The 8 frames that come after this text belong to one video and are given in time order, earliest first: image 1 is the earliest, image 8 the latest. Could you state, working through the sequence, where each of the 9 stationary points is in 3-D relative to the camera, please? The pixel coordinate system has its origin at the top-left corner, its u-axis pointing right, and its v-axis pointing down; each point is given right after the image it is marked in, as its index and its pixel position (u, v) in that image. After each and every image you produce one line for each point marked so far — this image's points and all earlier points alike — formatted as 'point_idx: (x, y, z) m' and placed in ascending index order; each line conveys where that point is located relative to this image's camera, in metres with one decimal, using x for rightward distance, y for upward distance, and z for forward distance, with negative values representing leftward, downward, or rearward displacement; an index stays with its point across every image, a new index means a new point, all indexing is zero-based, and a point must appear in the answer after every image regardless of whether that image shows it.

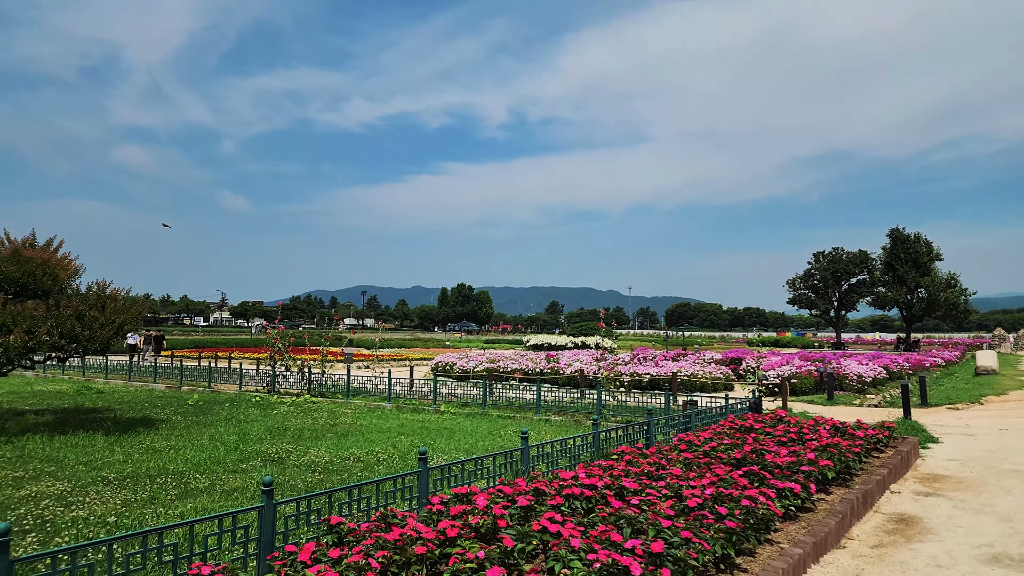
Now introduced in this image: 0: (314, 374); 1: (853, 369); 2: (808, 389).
0: (-5.4, -2.3, +16.4) m
1: (+9.6, -2.3, +17.0) m
2: (+8.1, -2.8, +16.6) m
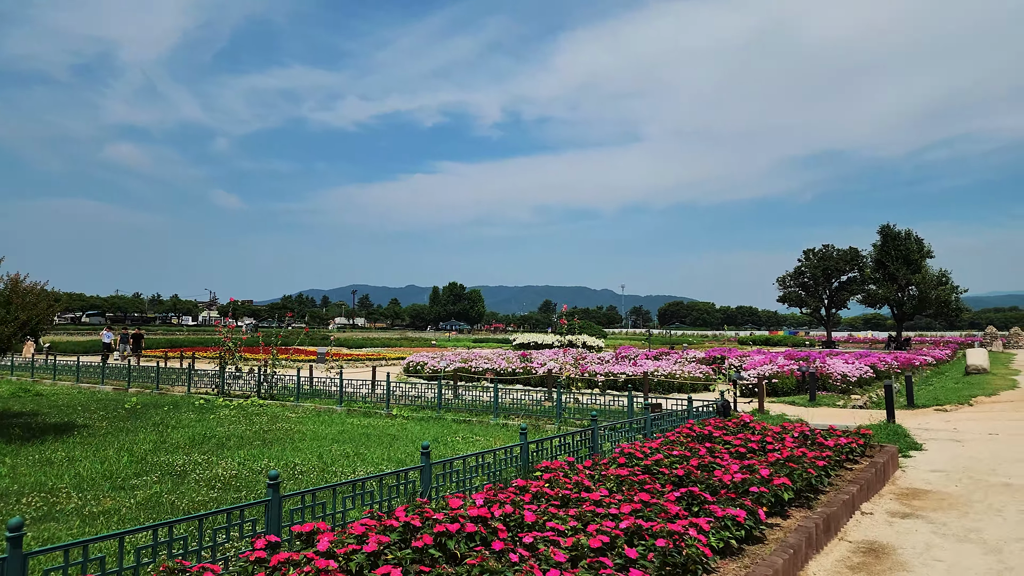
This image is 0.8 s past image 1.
0: (-6.3, -2.2, +15.4) m
1: (+8.7, -2.2, +16.2) m
2: (+7.3, -2.7, +15.8) m
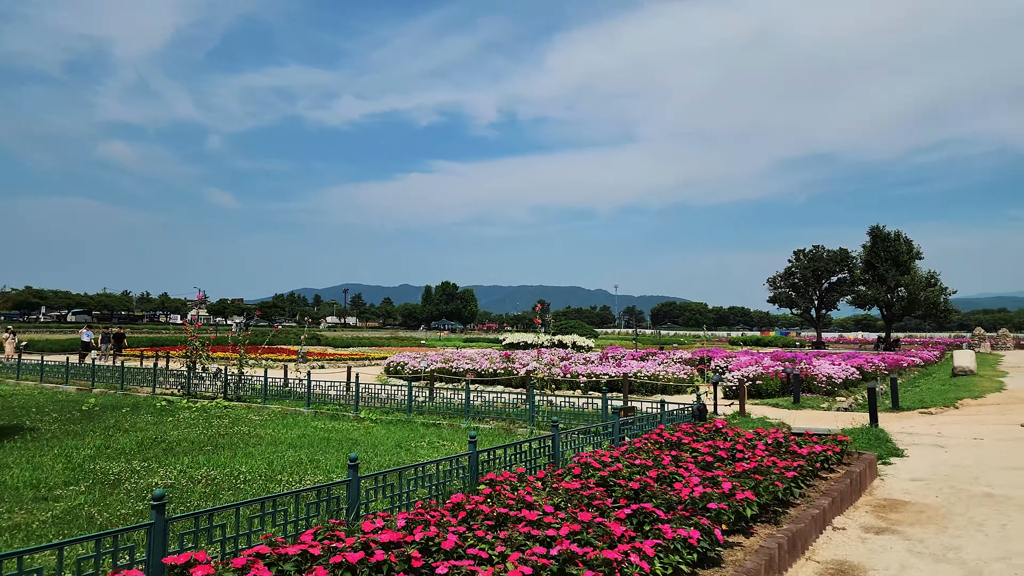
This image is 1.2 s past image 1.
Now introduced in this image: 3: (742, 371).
0: (-6.9, -2.1, +14.9) m
1: (+8.1, -2.2, +15.8) m
2: (+6.7, -2.7, +15.4) m
3: (+6.0, -2.2, +15.7) m
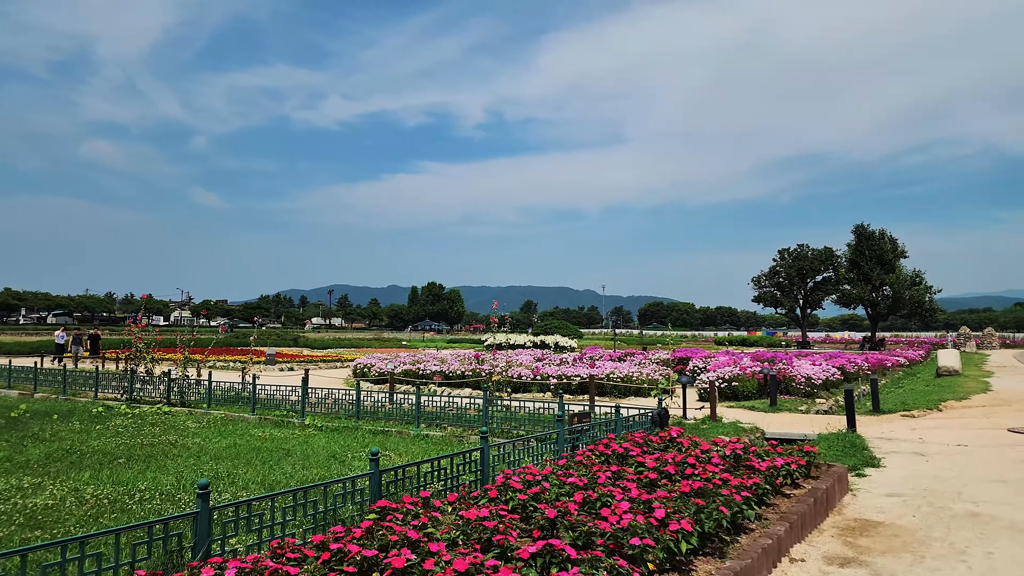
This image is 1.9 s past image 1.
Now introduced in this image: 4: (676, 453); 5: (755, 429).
0: (-7.7, -2.1, +14.0) m
1: (+7.3, -2.1, +15.2) m
2: (+5.8, -2.6, +14.8) m
3: (+5.1, -2.1, +15.1) m
4: (+1.5, -1.5, +5.6) m
5: (+4.3, -2.5, +10.8) m
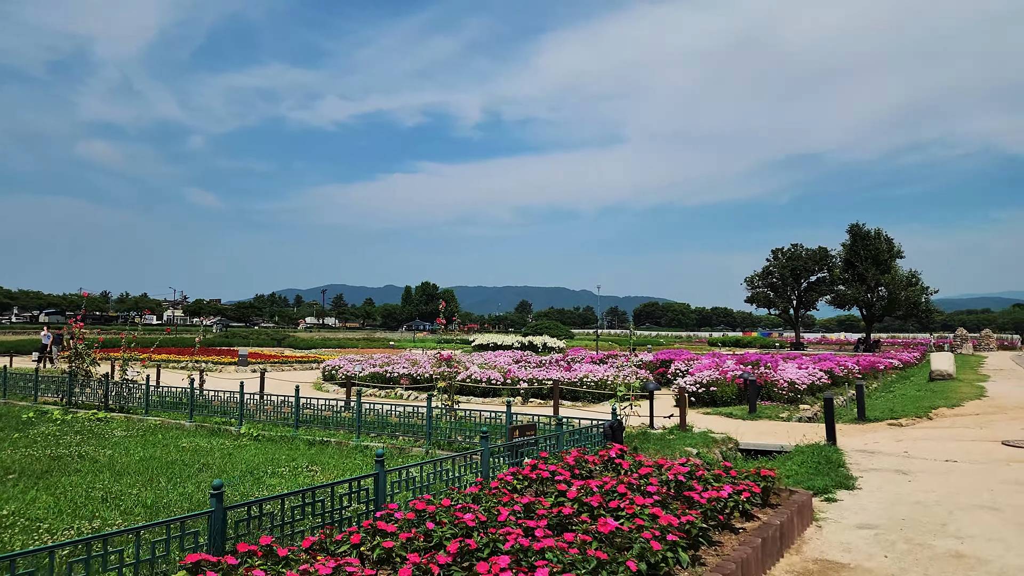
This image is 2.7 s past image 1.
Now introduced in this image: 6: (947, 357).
0: (-8.5, -2.0, +13.2) m
1: (+6.5, -2.1, +14.4) m
2: (+5.0, -2.6, +13.9) m
3: (+4.3, -2.1, +14.3) m
4: (+0.8, -1.5, +4.8) m
5: (+3.6, -2.5, +10.0) m
6: (+14.2, -2.2, +19.7) m
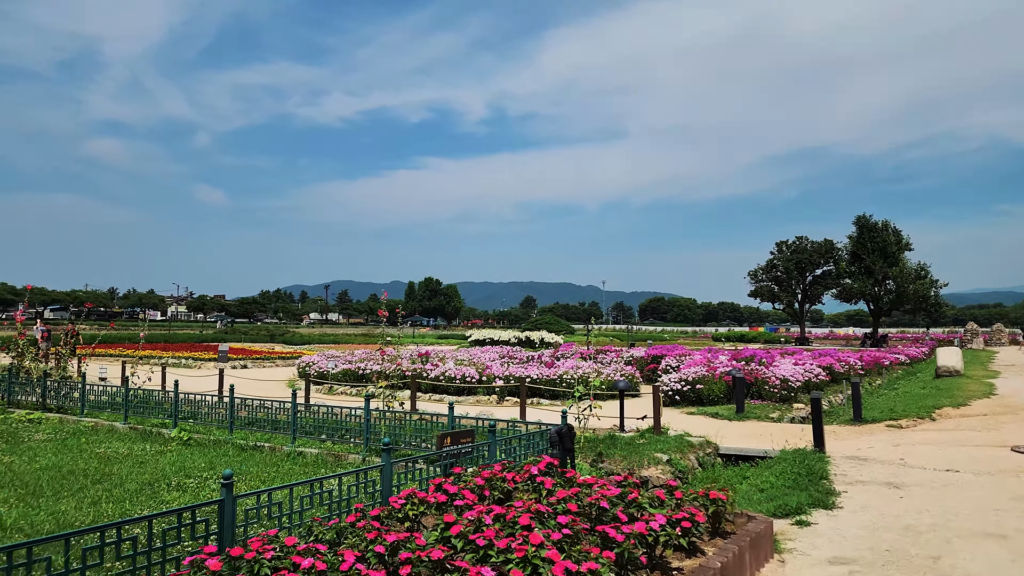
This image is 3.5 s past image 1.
0: (-9.1, -1.9, +12.4) m
1: (+5.9, -1.9, +13.4) m
2: (+4.4, -2.4, +13.0) m
3: (+3.7, -1.9, +13.3) m
4: (+0.1, -1.4, +3.9) m
5: (+2.9, -2.3, +9.0) m
6: (+13.6, -2.0, +18.7) m
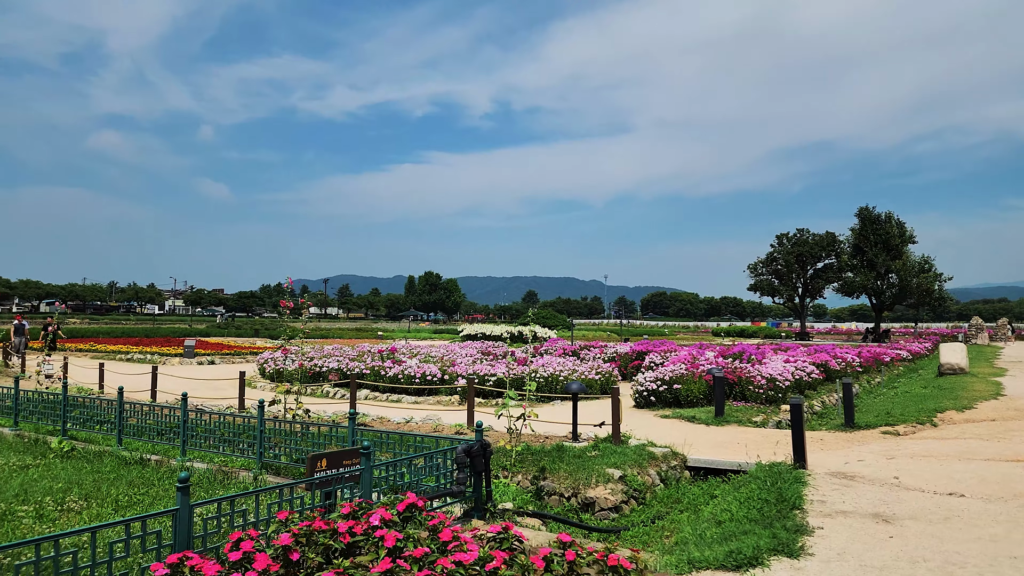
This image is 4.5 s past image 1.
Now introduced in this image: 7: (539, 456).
0: (-9.9, -1.7, +11.2) m
1: (+5.1, -1.7, +12.2) m
2: (+3.6, -2.2, +11.8) m
3: (+2.9, -1.7, +12.1) m
4: (-0.8, -1.3, +2.7) m
5: (+2.1, -2.2, +7.8) m
6: (+12.9, -1.7, +17.4) m
7: (+0.3, -2.0, +7.3) m
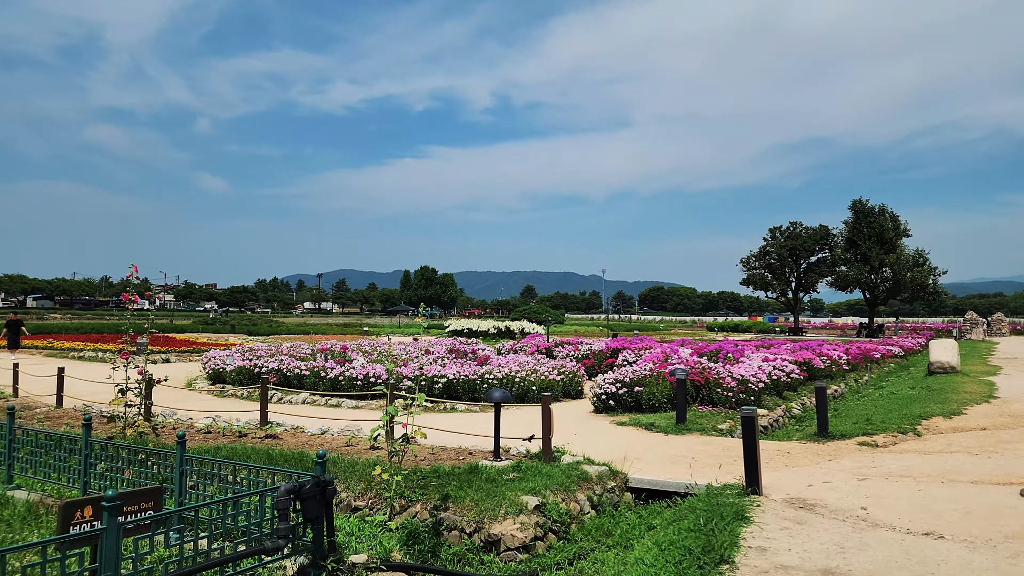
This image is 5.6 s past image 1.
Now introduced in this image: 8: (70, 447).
0: (-10.9, -1.6, +10.1) m
1: (+4.1, -1.5, +11.1) m
2: (+2.6, -2.0, +10.6) m
3: (+1.9, -1.6, +11.0) m
4: (-1.8, -1.2, +1.5) m
5: (+1.1, -2.1, +6.7) m
6: (+11.8, -1.5, +16.3) m
7: (-0.7, -1.9, +6.1) m
8: (-4.0, -1.6, +6.1) m
